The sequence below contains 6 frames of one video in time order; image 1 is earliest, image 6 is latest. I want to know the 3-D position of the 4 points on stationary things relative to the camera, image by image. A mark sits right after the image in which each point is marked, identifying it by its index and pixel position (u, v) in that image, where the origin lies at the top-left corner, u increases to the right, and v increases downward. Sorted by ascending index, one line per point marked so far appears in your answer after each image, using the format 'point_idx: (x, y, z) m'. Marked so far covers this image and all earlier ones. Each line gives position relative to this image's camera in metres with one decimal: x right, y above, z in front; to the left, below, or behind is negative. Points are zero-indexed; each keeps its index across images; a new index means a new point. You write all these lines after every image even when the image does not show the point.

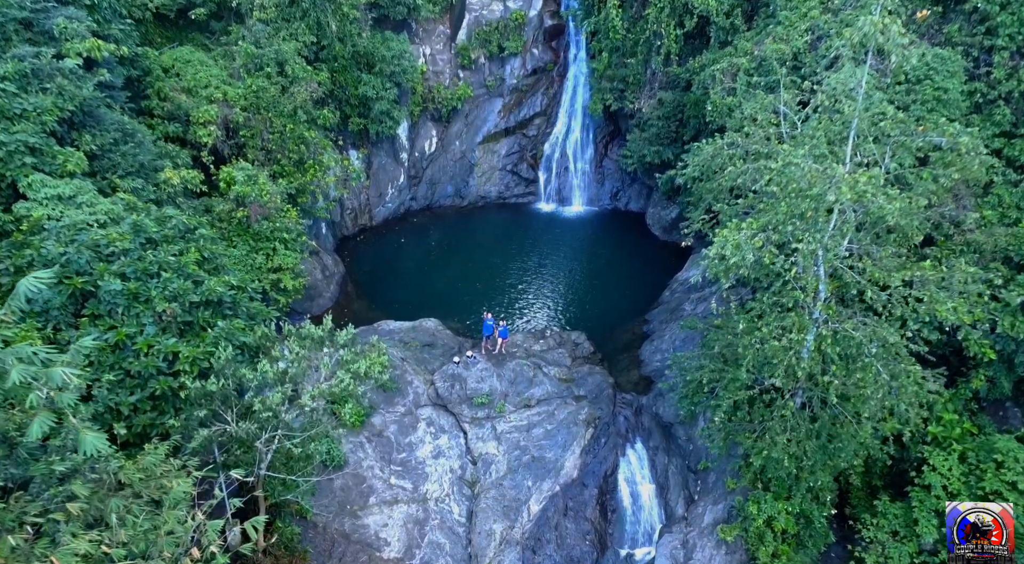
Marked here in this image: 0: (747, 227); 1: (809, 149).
0: (+5.3, +1.2, +13.2) m
1: (+6.9, +3.1, +13.5) m
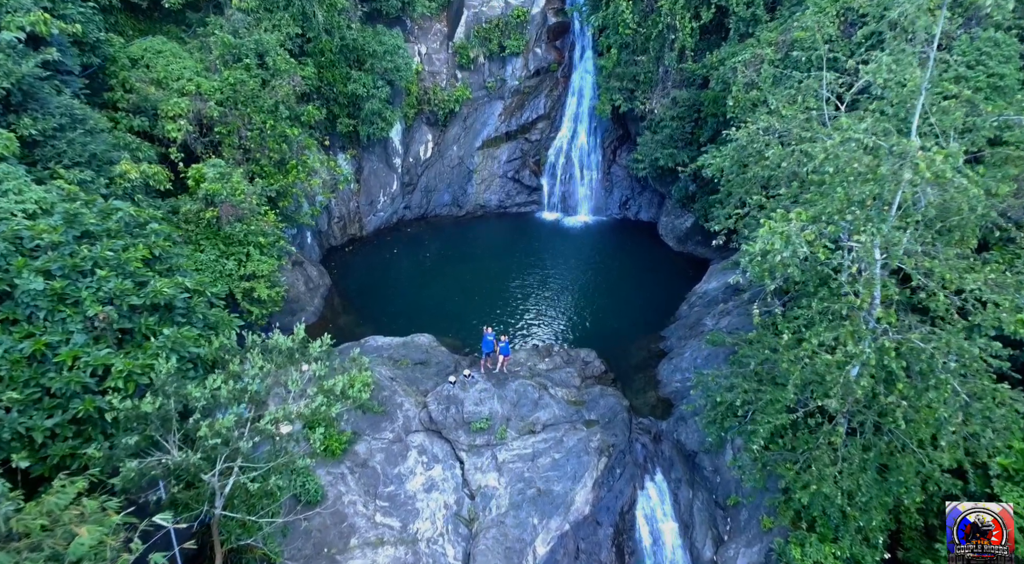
0: (+5.4, +1.2, +11.2) m
1: (+7.0, +3.1, +11.5) m
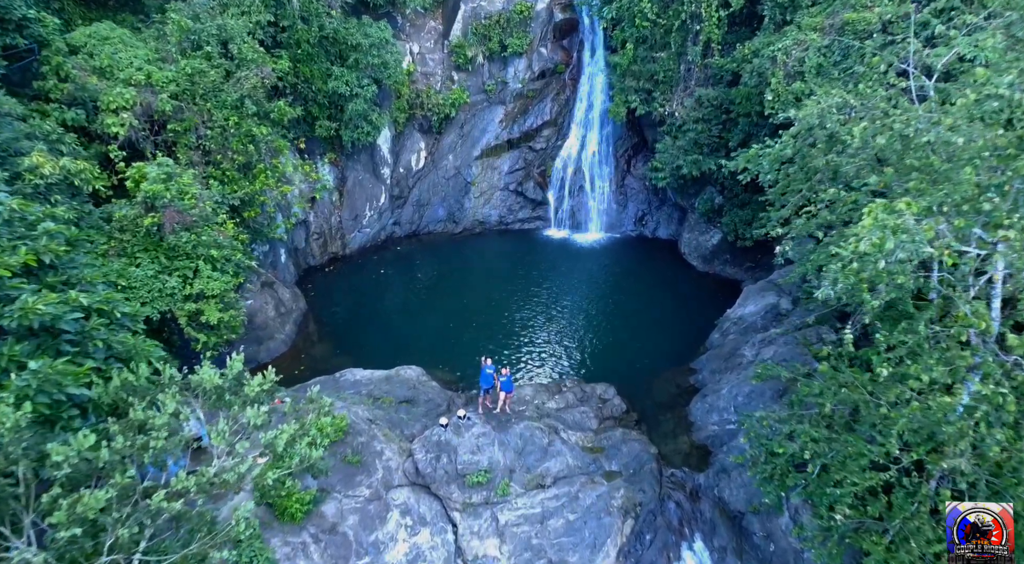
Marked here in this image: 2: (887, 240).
0: (+5.5, +1.0, +8.2) m
1: (+7.1, +2.8, +8.7) m
2: (+4.9, +0.5, +7.8) m
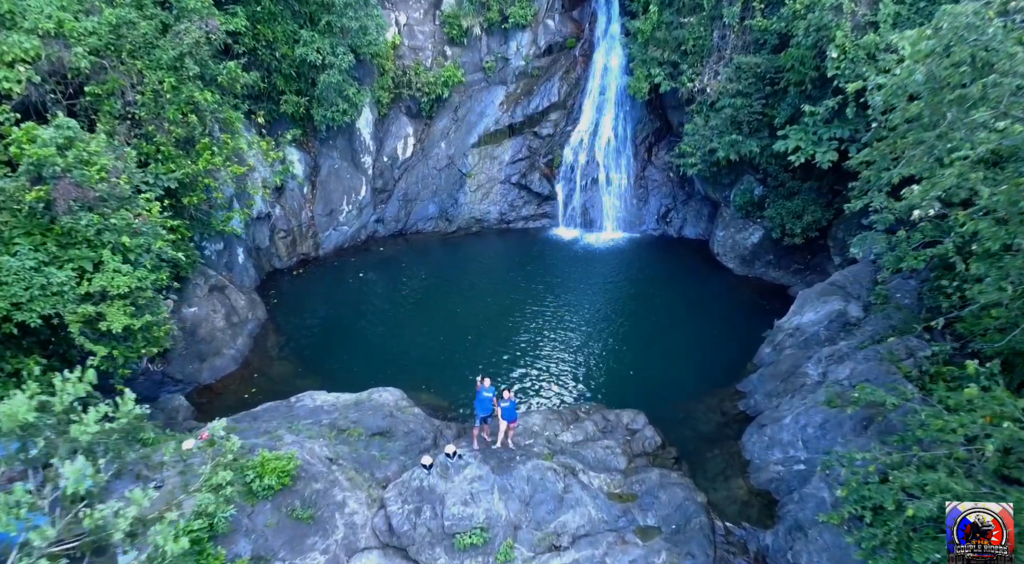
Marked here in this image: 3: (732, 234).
0: (+5.6, +1.4, +4.8) m
1: (+7.1, +3.1, +5.3) m
2: (+5.0, +0.9, +4.3) m
3: (+7.2, +1.6, +19.3) m
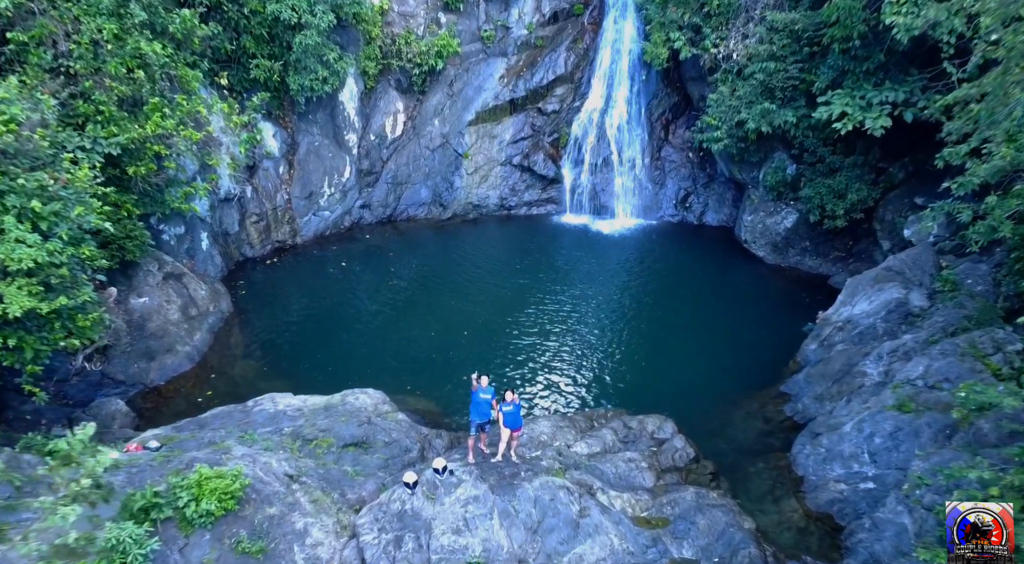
0: (+5.6, +1.9, +2.7) m
1: (+7.2, +3.7, +3.3) m
2: (+5.1, +1.4, +2.2) m
3: (+7.2, +1.8, +17.2) m
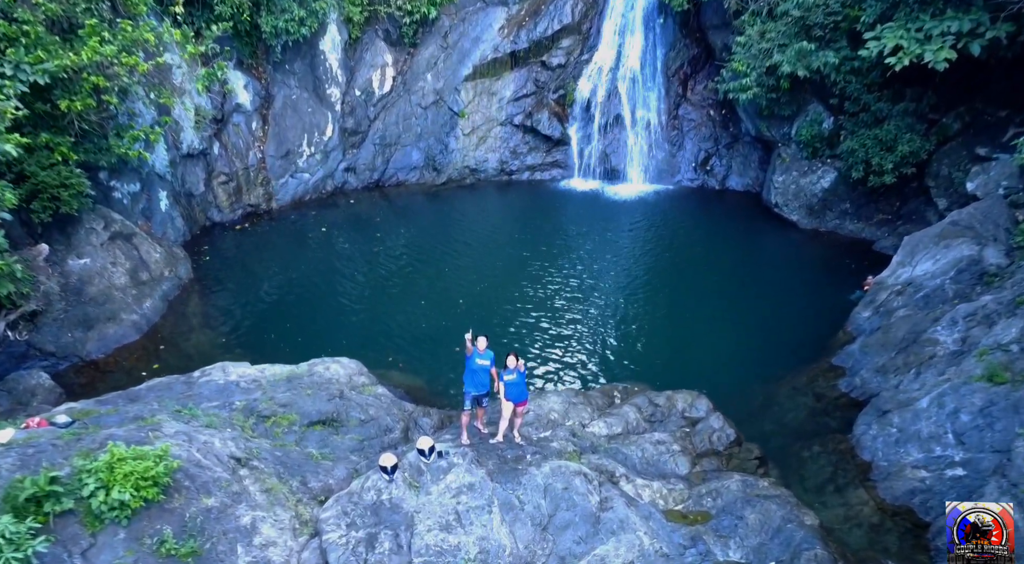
0: (+5.7, +2.8, +0.8) m
1: (+7.2, +4.5, +1.4) m
2: (+5.1, +2.3, +0.4) m
3: (+7.3, +2.6, +15.3) m
